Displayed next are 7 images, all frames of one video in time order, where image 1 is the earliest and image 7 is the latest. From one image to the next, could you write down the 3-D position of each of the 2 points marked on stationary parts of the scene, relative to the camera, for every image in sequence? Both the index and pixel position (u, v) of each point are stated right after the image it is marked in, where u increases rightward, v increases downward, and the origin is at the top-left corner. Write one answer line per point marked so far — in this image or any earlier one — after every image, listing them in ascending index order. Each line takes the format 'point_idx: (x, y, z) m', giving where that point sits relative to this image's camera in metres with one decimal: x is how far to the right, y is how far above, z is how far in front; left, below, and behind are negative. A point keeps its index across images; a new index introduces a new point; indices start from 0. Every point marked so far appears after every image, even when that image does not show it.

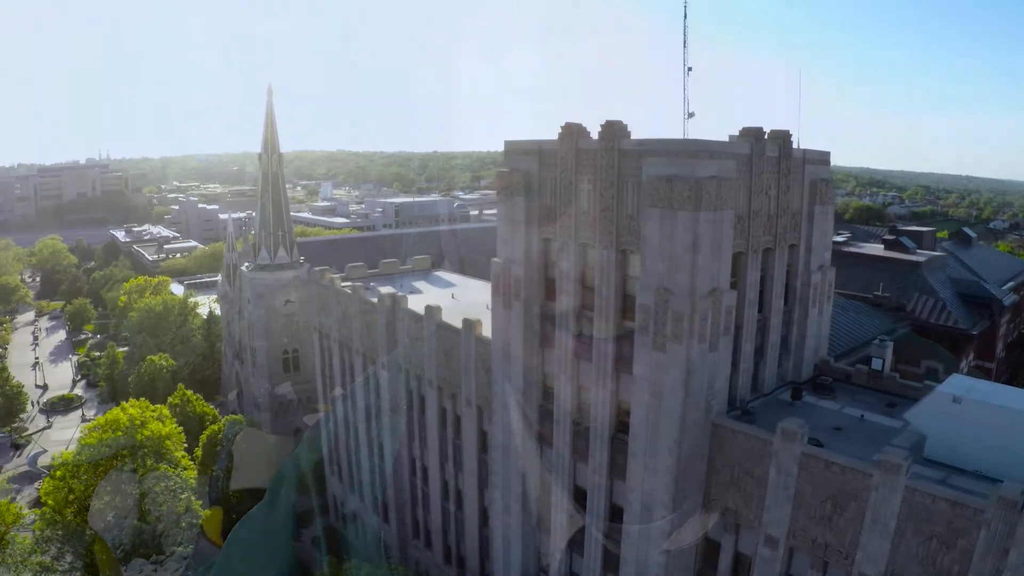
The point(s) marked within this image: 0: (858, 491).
0: (+9.3, -5.3, +17.1) m
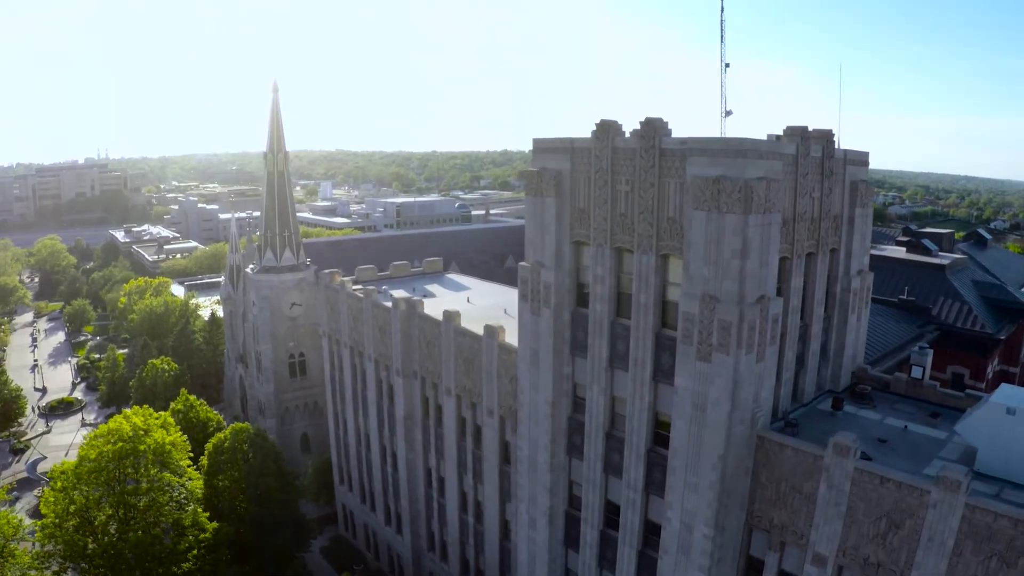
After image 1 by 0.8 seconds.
0: (+10.0, -5.4, +16.2) m
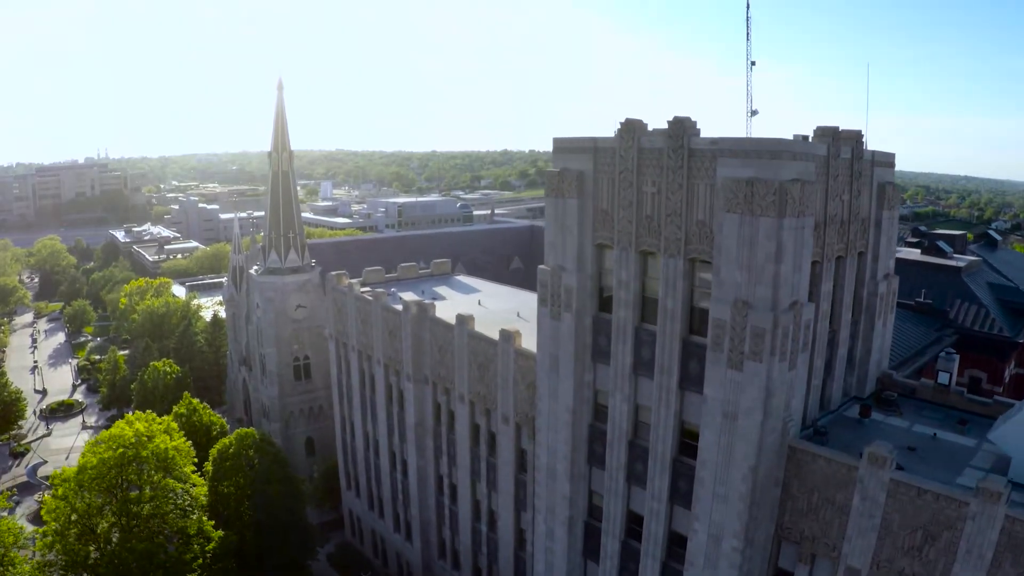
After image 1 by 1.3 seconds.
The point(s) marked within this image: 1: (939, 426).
0: (+10.5, -5.5, +15.7) m
1: (+12.8, -4.1, +19.7) m
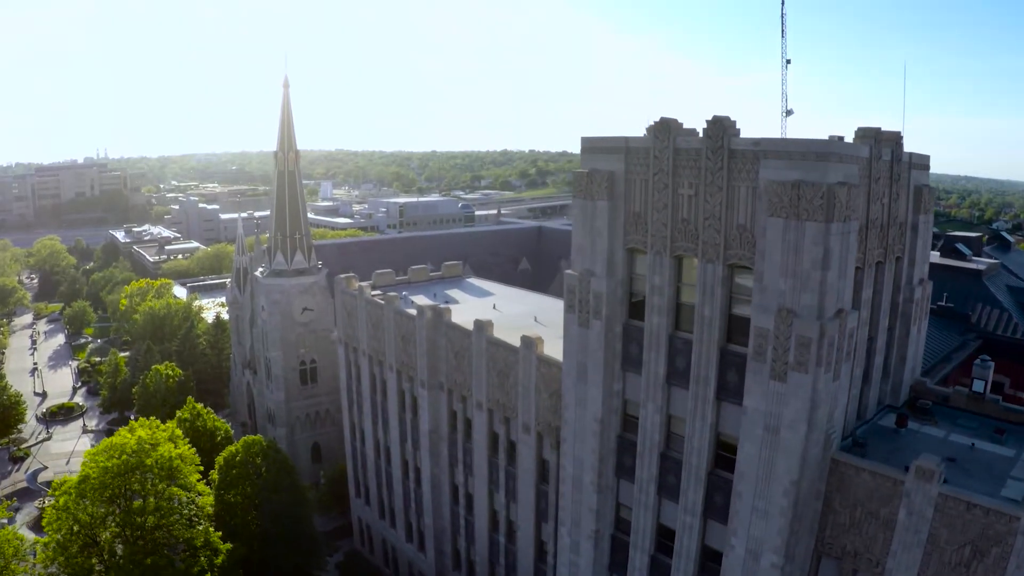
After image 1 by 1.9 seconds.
0: (+11.1, -5.7, +15.1) m
1: (+13.4, -4.3, +19.1) m
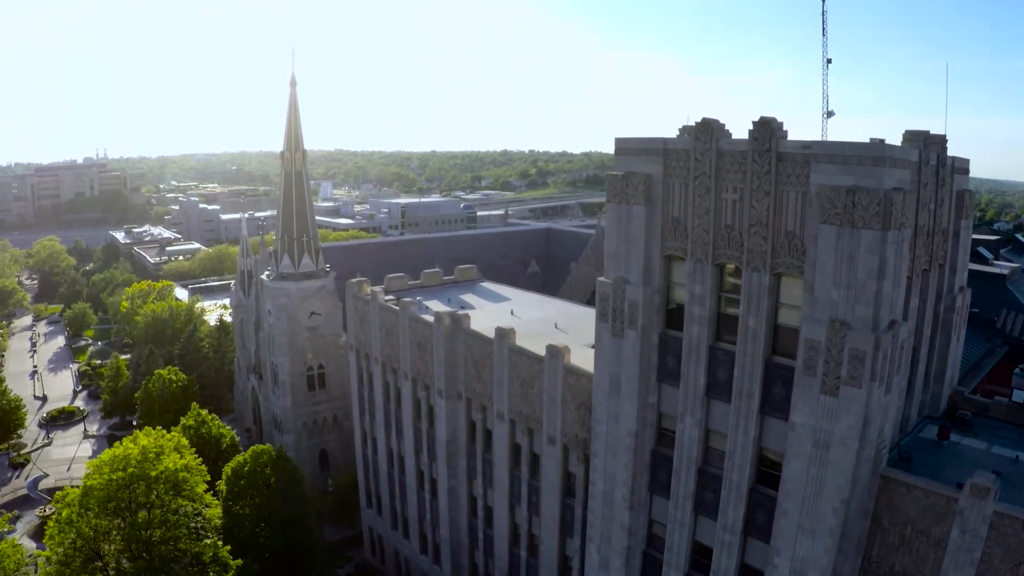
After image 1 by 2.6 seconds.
0: (+11.8, -5.9, +14.5) m
1: (+14.1, -4.5, +18.5) m
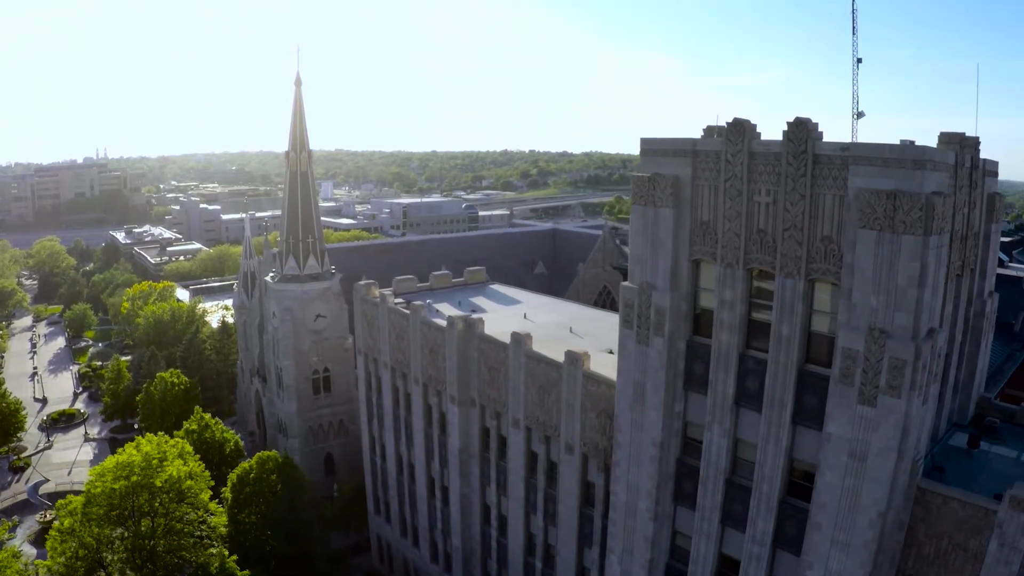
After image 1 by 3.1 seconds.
0: (+12.3, -6.0, +14.1) m
1: (+14.6, -4.6, +18.1) m
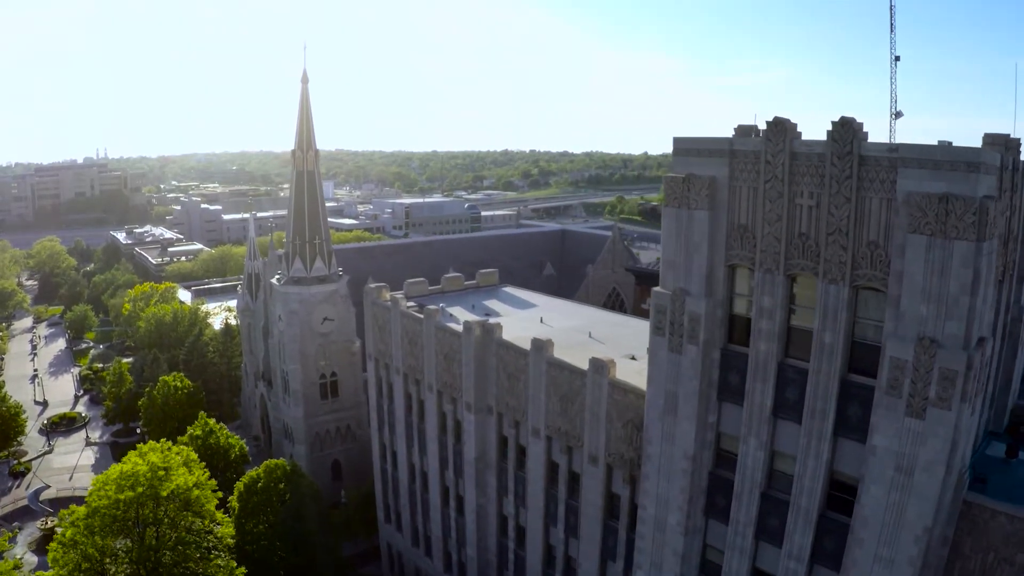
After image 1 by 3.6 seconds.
0: (+12.9, -6.1, +13.6) m
1: (+15.2, -4.7, +17.6) m
